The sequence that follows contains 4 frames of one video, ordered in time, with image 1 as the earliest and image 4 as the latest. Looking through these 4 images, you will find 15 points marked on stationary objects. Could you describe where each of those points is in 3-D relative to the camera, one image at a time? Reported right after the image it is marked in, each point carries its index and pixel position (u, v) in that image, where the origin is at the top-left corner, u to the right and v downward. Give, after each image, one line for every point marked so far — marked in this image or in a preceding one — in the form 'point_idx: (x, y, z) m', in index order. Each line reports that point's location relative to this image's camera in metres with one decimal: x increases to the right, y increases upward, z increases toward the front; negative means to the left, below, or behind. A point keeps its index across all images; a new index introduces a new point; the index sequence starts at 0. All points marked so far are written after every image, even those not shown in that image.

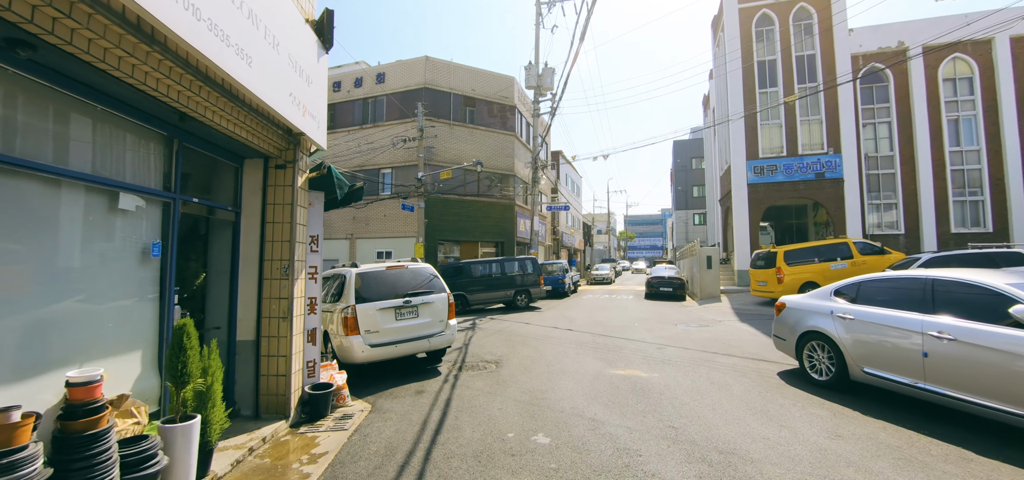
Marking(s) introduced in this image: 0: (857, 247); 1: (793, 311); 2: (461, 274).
0: (+12.7, -0.3, +14.4) m
1: (+4.5, -1.1, +6.2) m
2: (-2.0, -1.4, +15.9) m
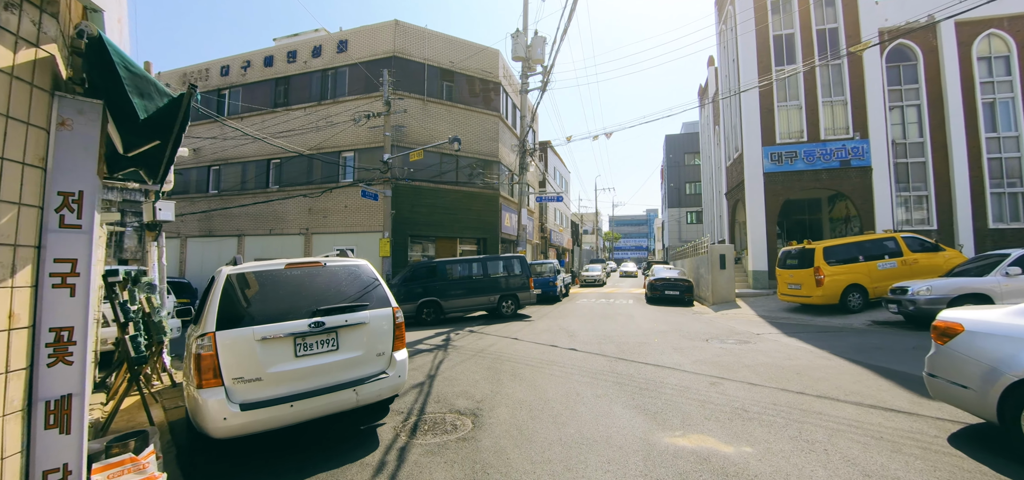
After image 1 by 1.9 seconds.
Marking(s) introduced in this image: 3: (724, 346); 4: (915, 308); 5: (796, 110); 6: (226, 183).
0: (+12.2, -0.1, +12.1) m
1: (+4.4, -0.9, +3.6) m
2: (-2.5, -1.2, +13.0) m
3: (+4.6, -2.3, +8.4) m
4: (+9.6, -1.6, +9.4) m
5: (+12.6, +5.8, +17.4) m
6: (-13.4, +2.7, +18.6) m
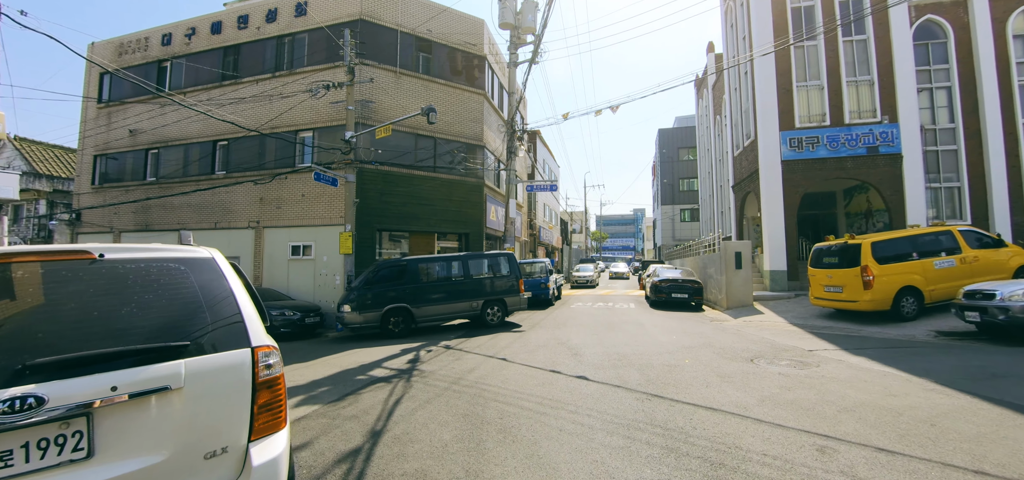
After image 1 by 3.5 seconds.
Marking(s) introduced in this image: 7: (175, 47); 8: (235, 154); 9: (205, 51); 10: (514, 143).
0: (+11.9, +0.1, +10.3) m
1: (+4.3, -0.7, +1.5) m
2: (-2.9, -1.0, +10.6) m
3: (+4.4, -2.1, +6.3) m
4: (+9.4, -1.5, +7.5) m
5: (+12.1, +5.9, +15.5) m
6: (-14.0, +2.9, +15.8) m
7: (-13.9, +8.0, +16.2) m
8: (-10.4, +3.2, +14.8) m
9: (-12.3, +7.6, +15.7) m
10: (+0.1, +3.8, +15.3) m
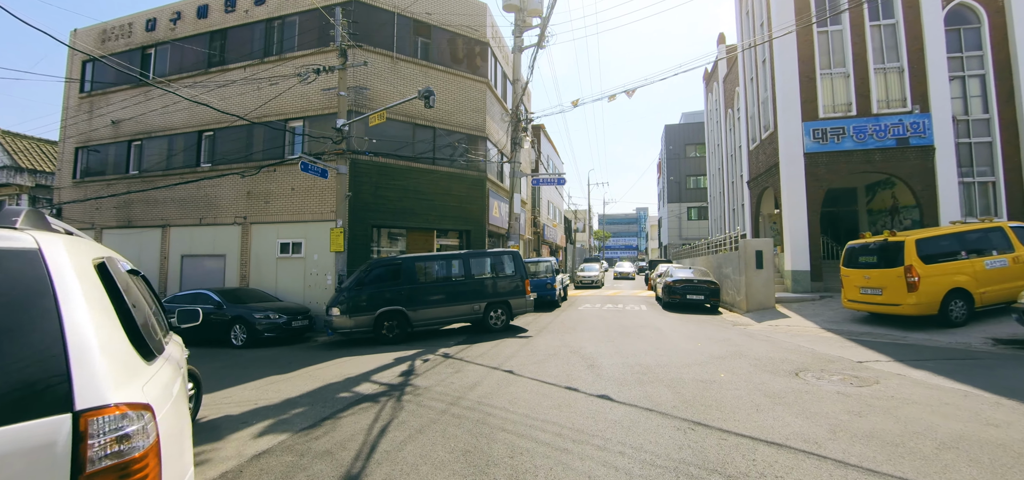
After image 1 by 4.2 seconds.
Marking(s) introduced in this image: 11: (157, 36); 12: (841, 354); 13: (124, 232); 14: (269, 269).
0: (+12.0, +0.1, +9.3) m
1: (+4.5, -0.7, +0.6) m
2: (-2.7, -0.9, +9.7) m
3: (+4.5, -2.0, +5.3) m
4: (+9.5, -1.4, +6.5) m
5: (+12.3, +6.0, +14.5) m
6: (-13.8, +3.0, +14.9) m
7: (-13.8, +8.1, +15.3) m
8: (-10.3, +3.3, +13.8) m
9: (-12.2, +7.7, +14.8) m
10: (+0.2, +3.9, +14.3) m
11: (-13.8, +8.0, +15.3) m
12: (+6.2, -2.1, +7.5) m
13: (-14.8, +0.3, +15.0) m
14: (-8.0, -1.0, +12.9) m
